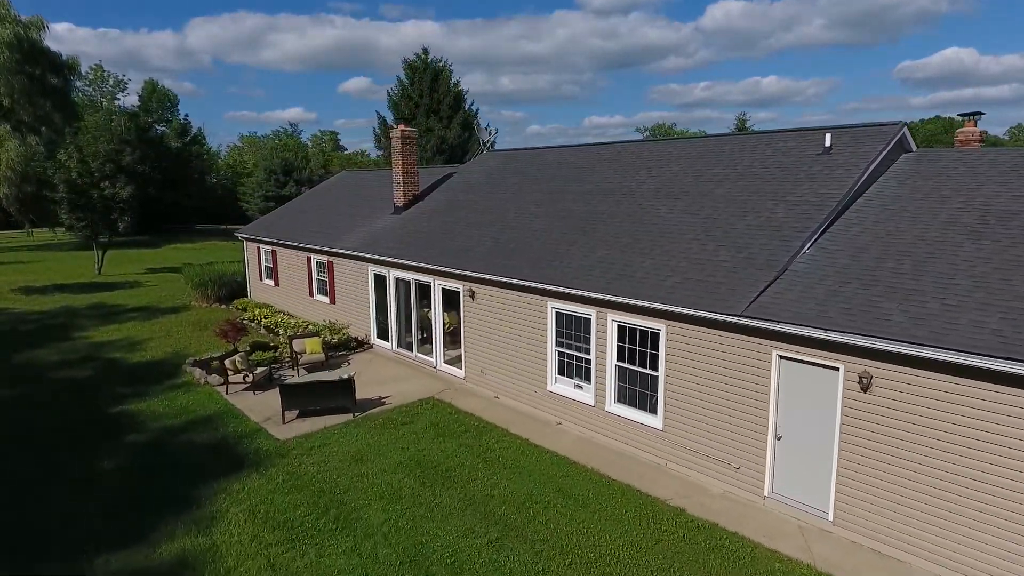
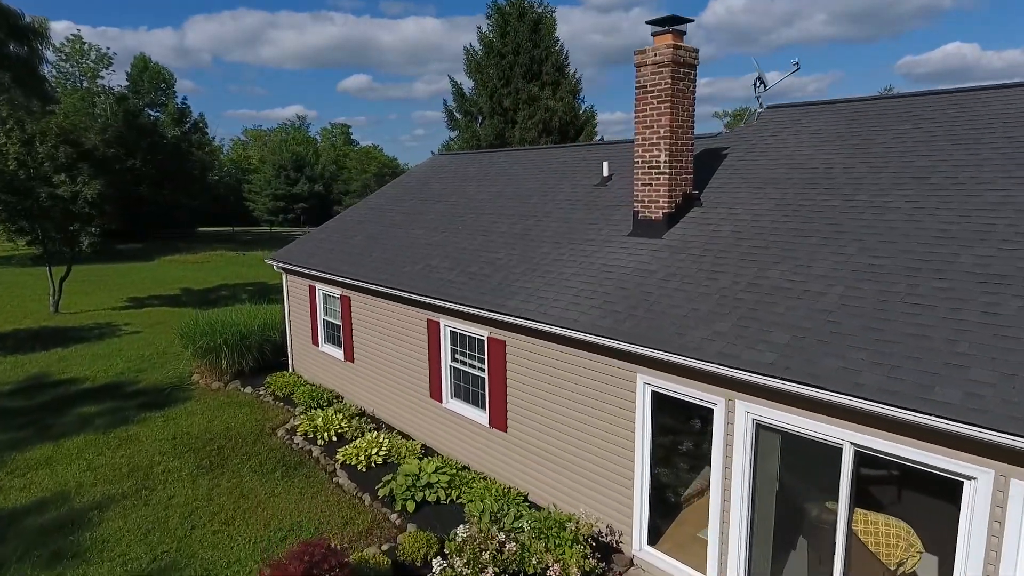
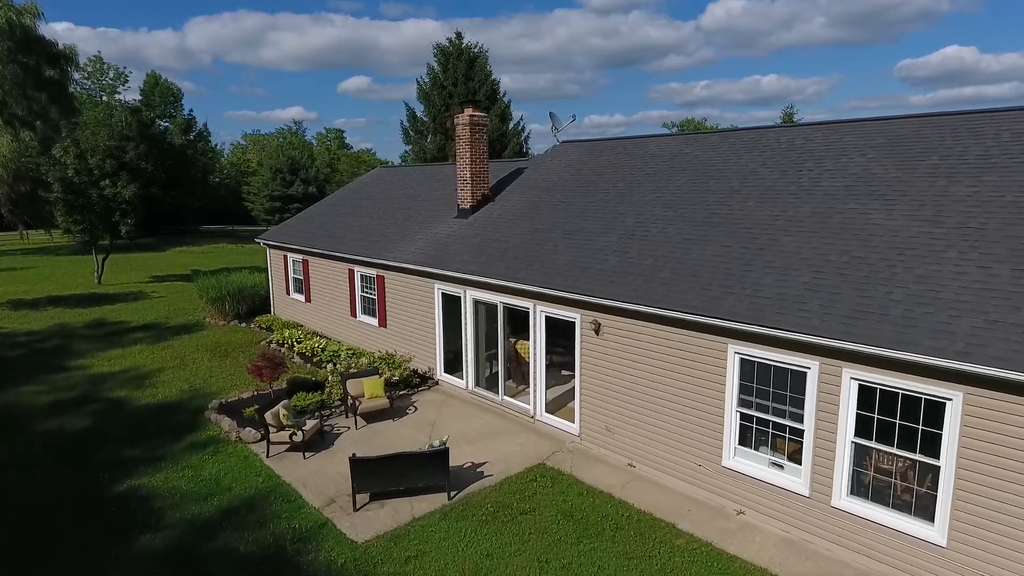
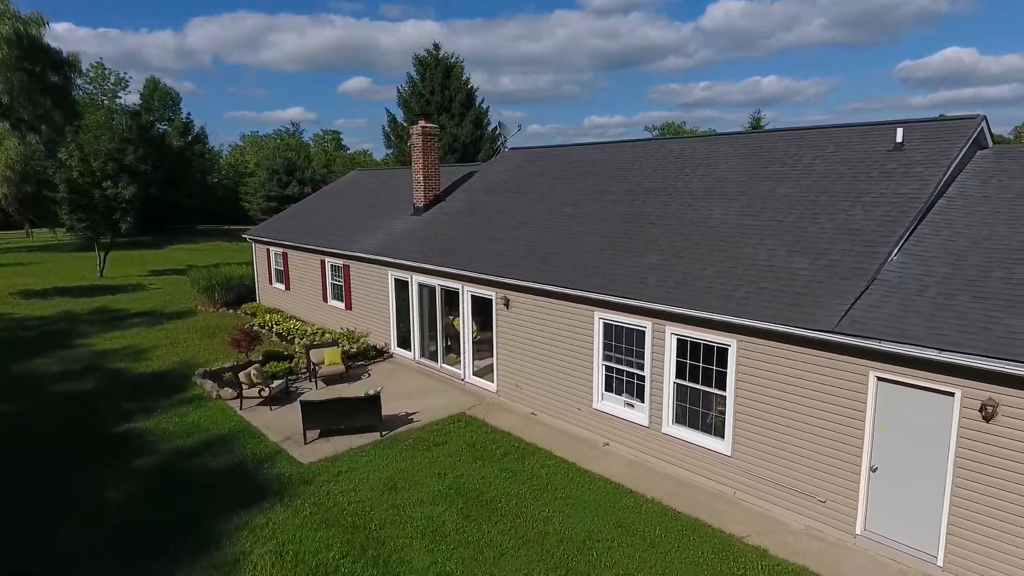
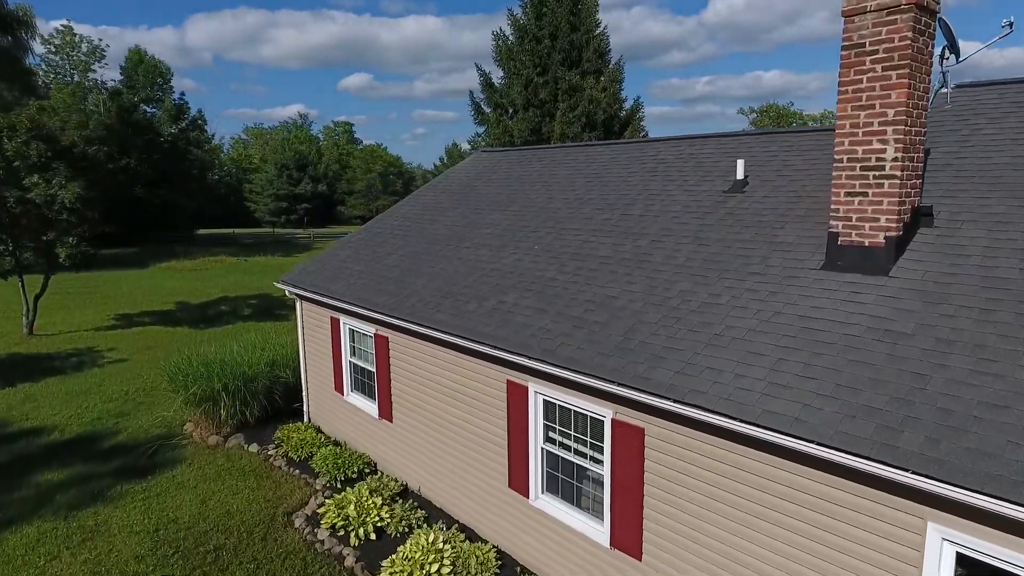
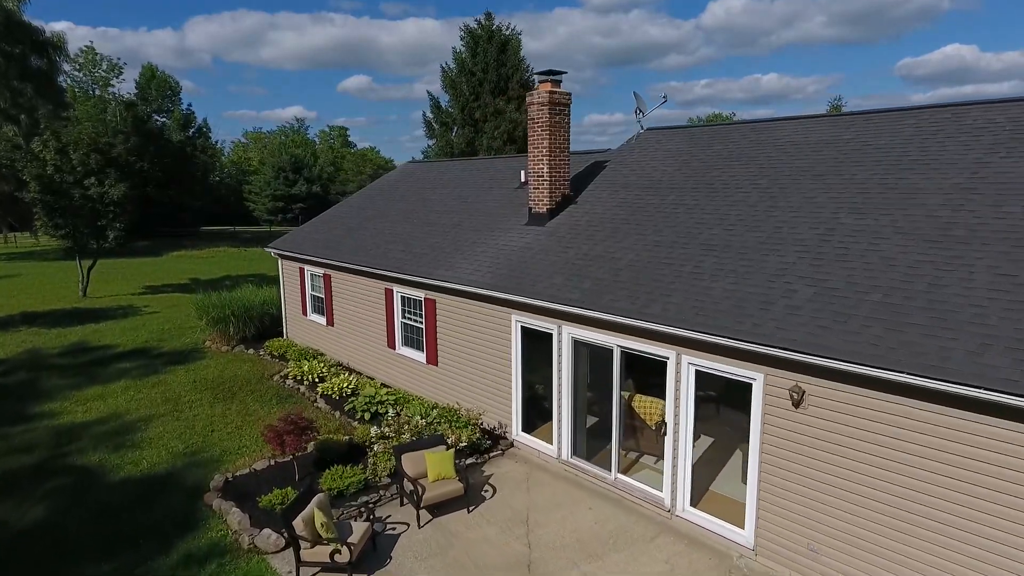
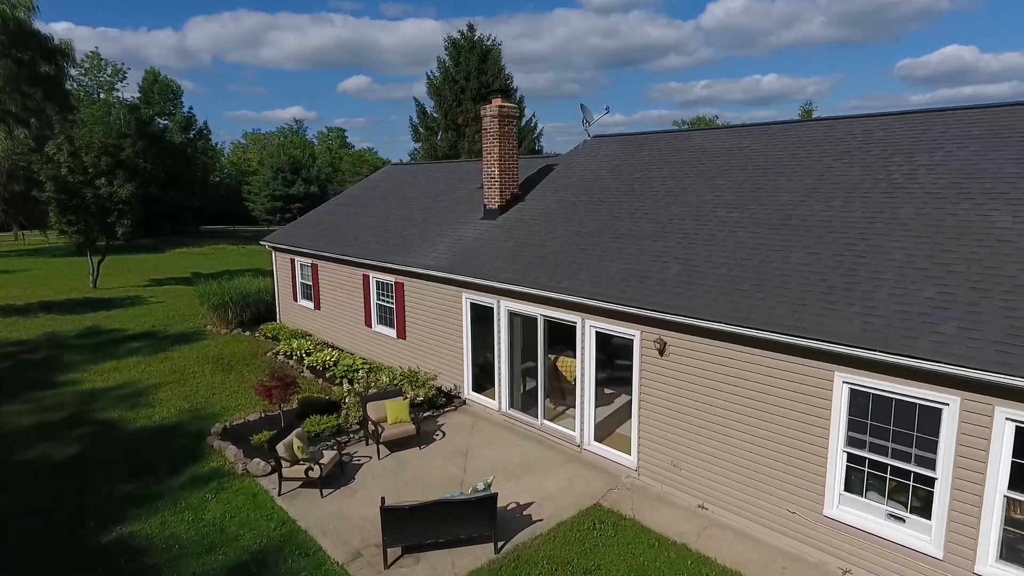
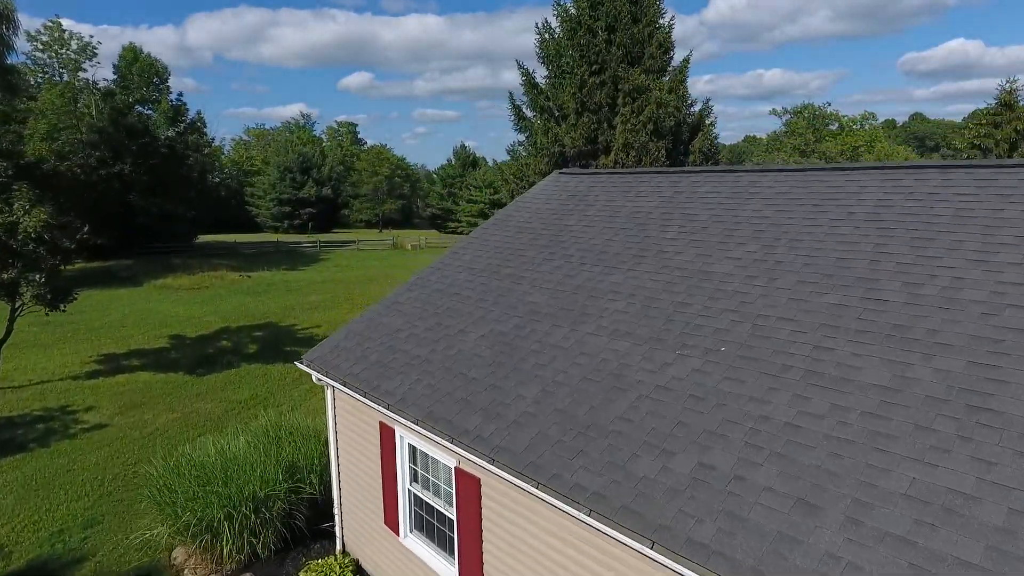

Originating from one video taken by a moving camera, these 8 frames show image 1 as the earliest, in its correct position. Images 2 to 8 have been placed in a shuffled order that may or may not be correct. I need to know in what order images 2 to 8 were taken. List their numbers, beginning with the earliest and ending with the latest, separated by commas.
4, 3, 7, 6, 2, 5, 8
